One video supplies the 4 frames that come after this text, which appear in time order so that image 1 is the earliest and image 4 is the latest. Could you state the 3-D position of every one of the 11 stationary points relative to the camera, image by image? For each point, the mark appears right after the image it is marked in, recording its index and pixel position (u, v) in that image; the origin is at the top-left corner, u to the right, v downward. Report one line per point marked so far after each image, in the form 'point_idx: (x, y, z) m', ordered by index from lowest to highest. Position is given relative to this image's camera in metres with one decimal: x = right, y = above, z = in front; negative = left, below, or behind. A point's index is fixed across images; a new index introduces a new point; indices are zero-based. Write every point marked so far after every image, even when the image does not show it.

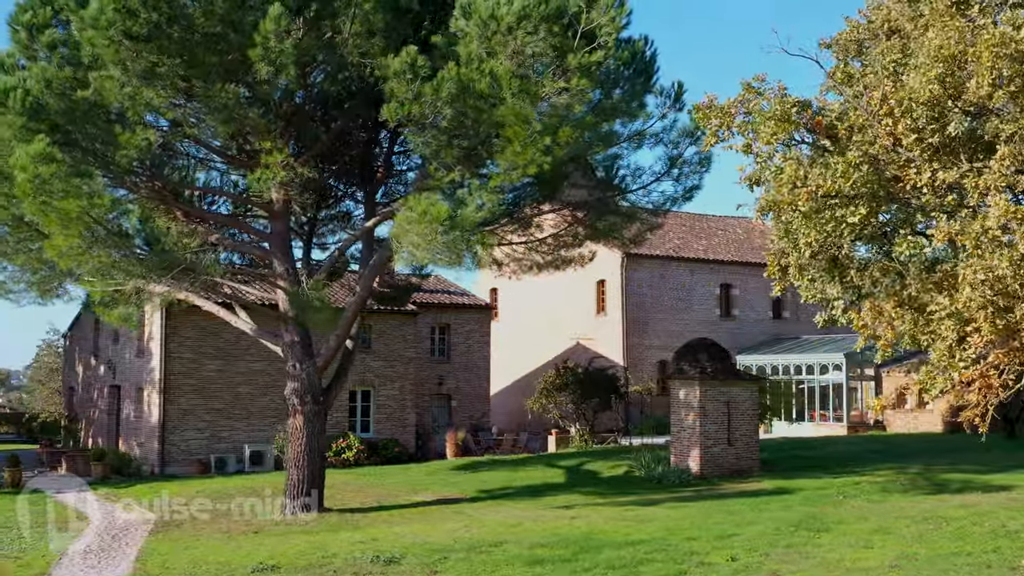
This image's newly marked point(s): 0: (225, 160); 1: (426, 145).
0: (-4.2, +1.9, +15.6) m
1: (-1.1, +1.9, +14.0) m
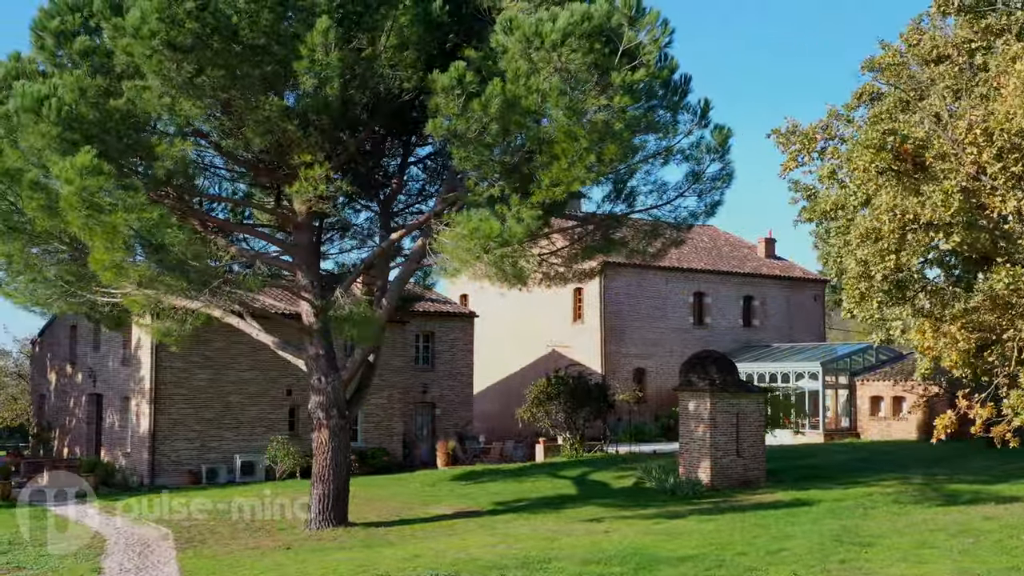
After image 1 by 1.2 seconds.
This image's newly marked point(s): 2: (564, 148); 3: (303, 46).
0: (-3.8, +1.7, +15.4) m
1: (-0.6, +1.7, +14.0) m
2: (+0.7, +1.8, +13.7) m
3: (-2.6, +3.0, +13.3) m
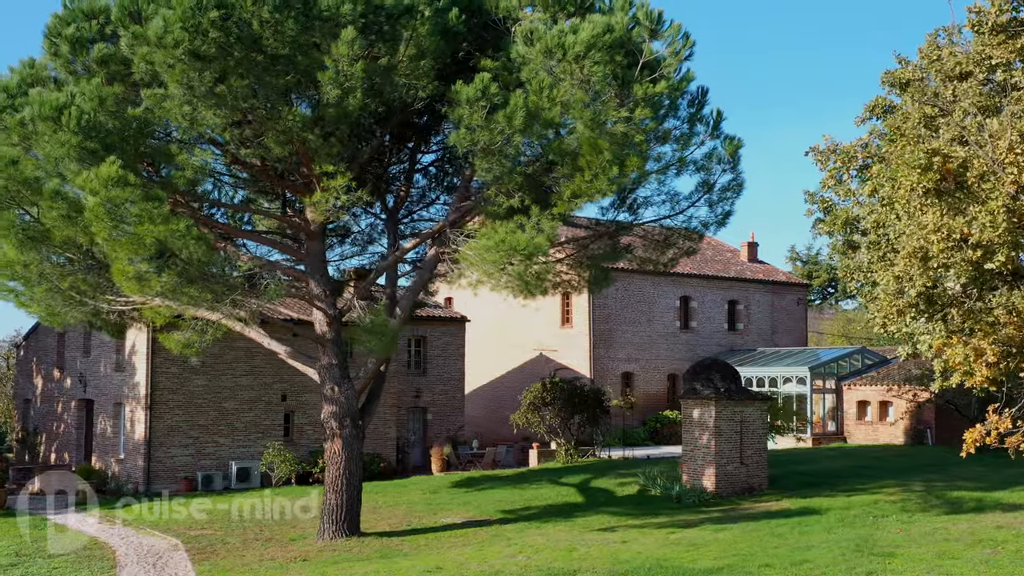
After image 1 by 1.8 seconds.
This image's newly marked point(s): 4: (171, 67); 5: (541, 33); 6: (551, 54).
0: (-3.5, +1.6, +15.3) m
1: (-0.3, +1.5, +14.0) m
2: (+1.0, +1.7, +13.8) m
3: (-2.3, +2.9, +13.3) m
4: (-4.2, +2.7, +13.1) m
5: (+0.4, +3.3, +13.9) m
6: (+0.5, +3.0, +13.8) m
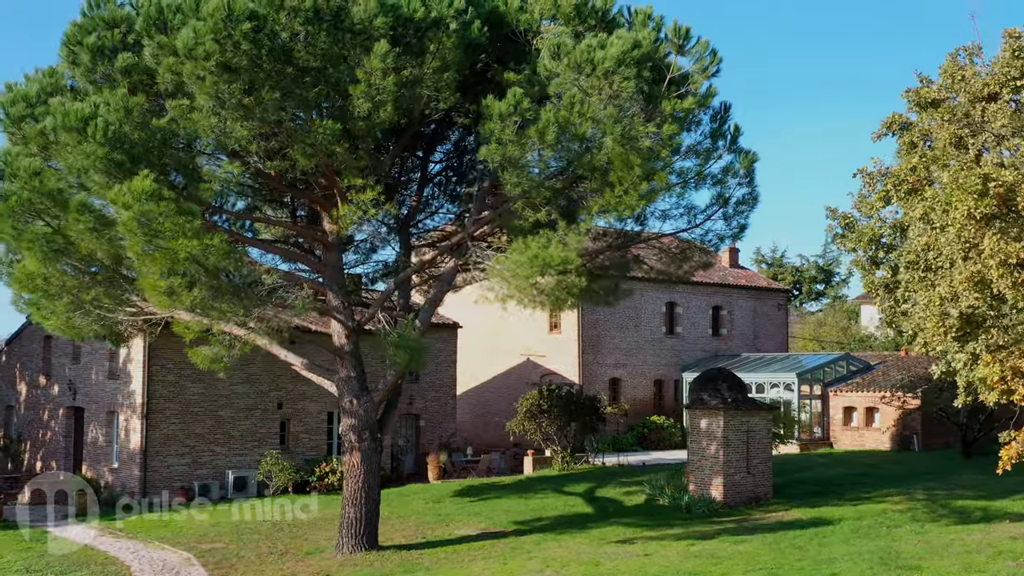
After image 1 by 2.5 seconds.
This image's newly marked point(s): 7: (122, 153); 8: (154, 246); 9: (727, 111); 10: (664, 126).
0: (-3.2, +1.4, +15.2) m
1: (+0.1, +1.3, +14.0) m
2: (+1.4, +1.5, +13.8) m
3: (-1.9, +2.7, +13.2) m
4: (-3.8, +2.5, +12.9) m
5: (+0.8, +3.1, +13.9) m
6: (+0.9, +2.9, +13.8) m
7: (-4.8, +1.6, +13.1) m
8: (-4.1, +0.5, +12.1) m
9: (+3.1, +2.6, +15.4) m
10: (+2.0, +2.1, +14.1) m
